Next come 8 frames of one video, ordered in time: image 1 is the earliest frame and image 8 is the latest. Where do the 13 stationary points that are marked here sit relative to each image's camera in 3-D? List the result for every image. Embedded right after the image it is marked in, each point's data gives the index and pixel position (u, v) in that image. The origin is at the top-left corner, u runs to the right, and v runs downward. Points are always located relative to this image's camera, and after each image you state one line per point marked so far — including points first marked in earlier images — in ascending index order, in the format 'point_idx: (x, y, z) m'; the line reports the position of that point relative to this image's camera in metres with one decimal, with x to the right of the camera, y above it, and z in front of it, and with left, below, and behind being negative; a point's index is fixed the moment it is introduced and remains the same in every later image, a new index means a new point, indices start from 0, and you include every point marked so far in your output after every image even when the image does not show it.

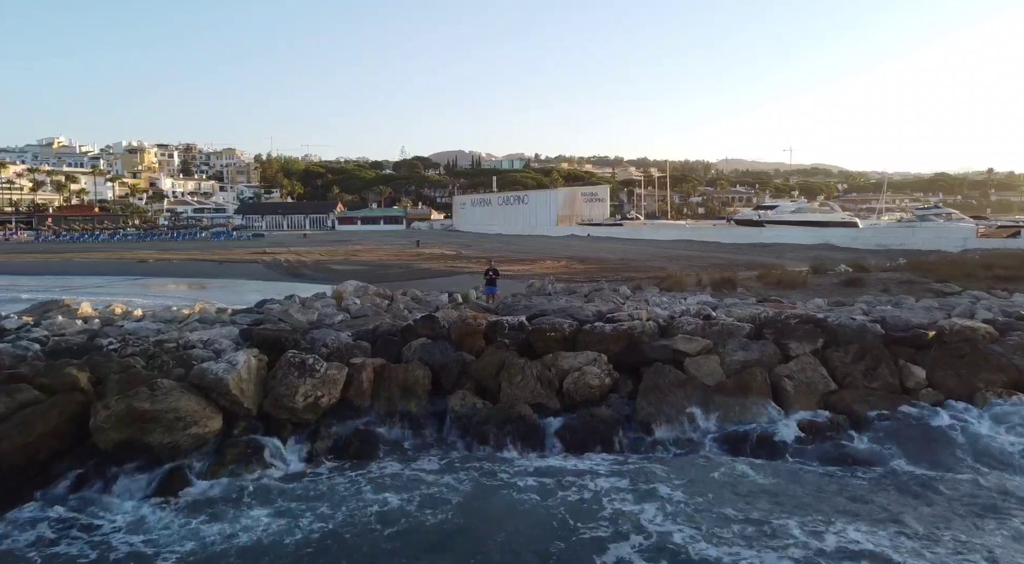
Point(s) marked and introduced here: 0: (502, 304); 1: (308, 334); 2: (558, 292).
0: (-0.2, -0.5, +16.5) m
1: (-3.6, -0.9, +13.3) m
2: (+1.2, -0.4, +19.7) m
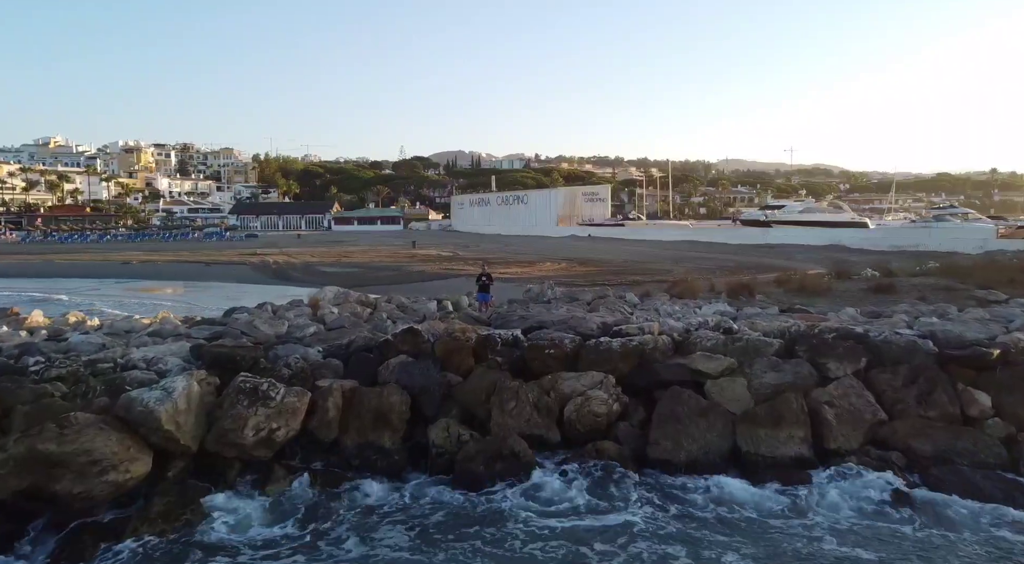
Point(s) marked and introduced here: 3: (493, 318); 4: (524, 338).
0: (-0.3, -0.6, +14.9) m
1: (-3.7, -1.1, +11.6) m
2: (+1.1, -0.6, +18.0) m
3: (-0.4, -0.7, +14.3) m
4: (+0.2, -0.9, +11.8) m
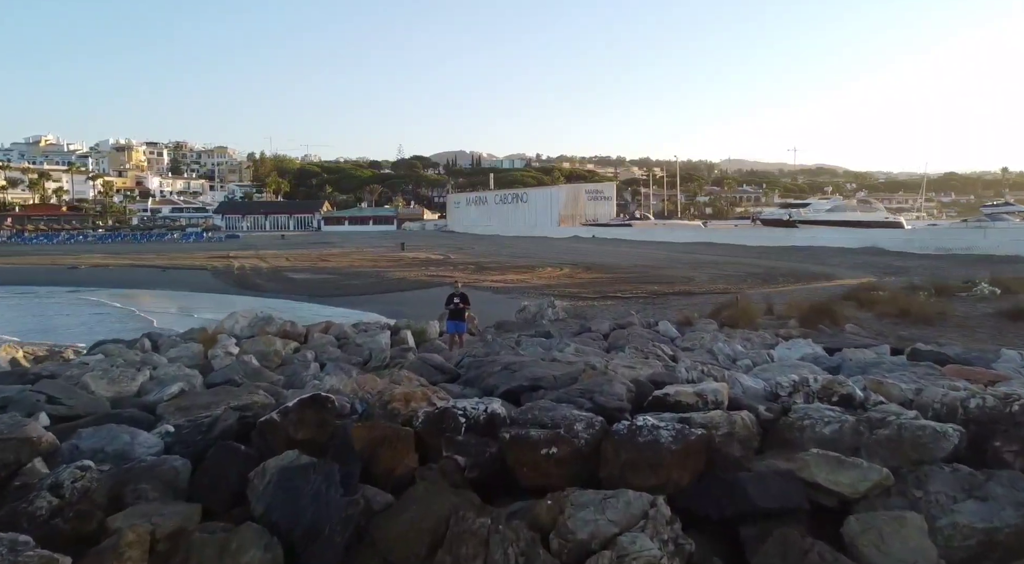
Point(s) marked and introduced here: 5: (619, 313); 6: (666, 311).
0: (-0.5, -1.0, +10.0) m
1: (-3.9, -1.4, +6.7) m
2: (+0.9, -0.9, +13.2) m
3: (-0.6, -1.1, +9.5) m
4: (-0.1, -1.2, +7.0) m
5: (+2.1, -0.8, +15.2) m
6: (+3.0, -0.7, +14.6) m
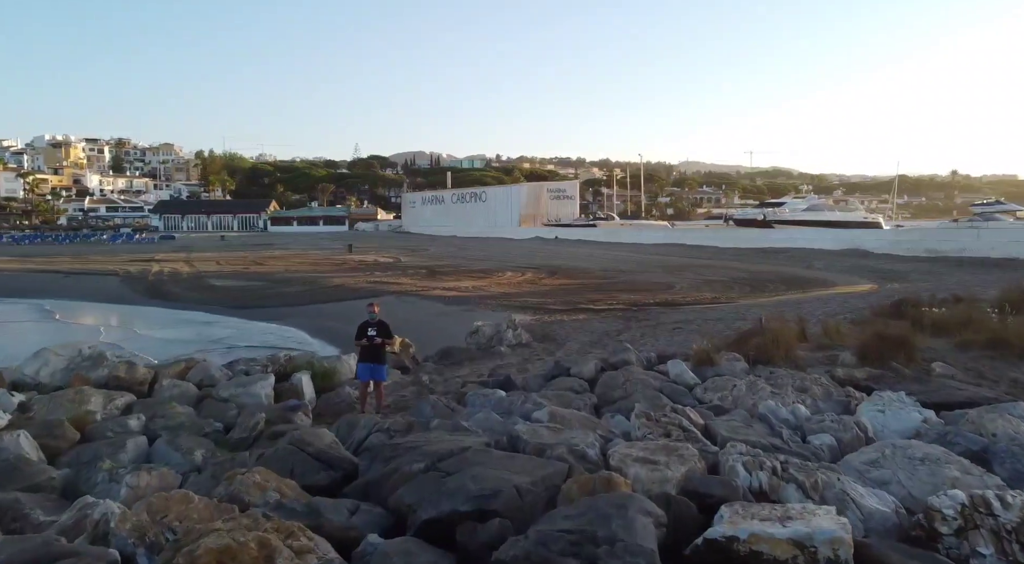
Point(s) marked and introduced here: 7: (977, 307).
0: (-1.1, -1.2, +6.3) m
1: (-4.3, -1.6, +2.8) m
2: (+0.2, -1.1, +9.5) m
3: (-1.1, -1.3, +5.7) m
4: (-0.4, -1.4, +3.2) m
5: (+1.3, -1.1, +11.6) m
6: (+2.3, -0.9, +11.1) m
7: (+7.6, -0.4, +12.3) m
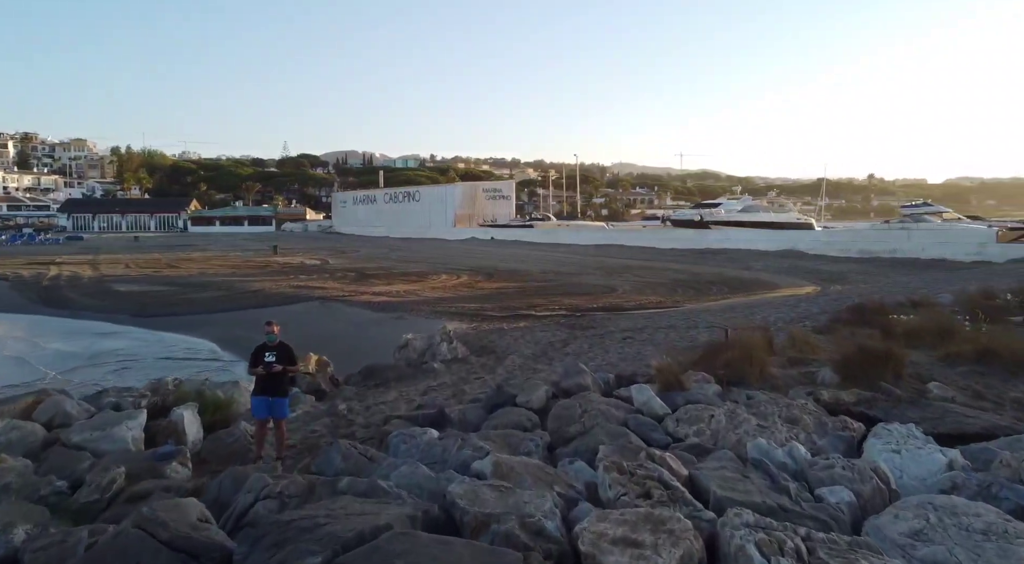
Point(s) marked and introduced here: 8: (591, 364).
0: (-1.5, -1.3, +4.8) m
1: (-4.4, -1.7, +1.1) m
2: (-0.5, -1.2, +8.1) m
3: (-1.5, -1.4, +4.2) m
4: (-0.6, -1.5, +1.8) m
5: (+0.5, -1.2, +10.2) m
6: (+1.4, -1.0, +9.9) m
7: (+6.6, -0.5, +11.5) m
8: (+1.0, -1.1, +9.7) m
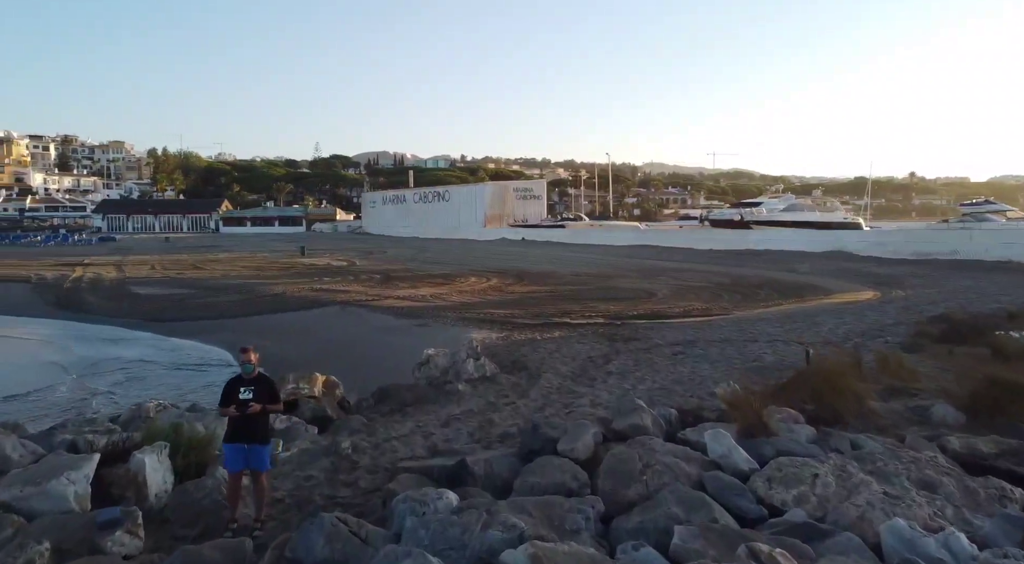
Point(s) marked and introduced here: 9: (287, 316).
0: (-1.3, -1.4, +3.4) m
1: (-4.3, -1.9, -0.2) m
2: (-0.2, -1.3, +6.7) m
3: (-1.3, -1.5, +2.8) m
4: (-0.5, -1.6, +0.4) m
5: (+0.9, -1.3, +8.8) m
6: (+1.8, -1.1, +8.4) m
7: (+7.1, -0.6, +9.8) m
8: (+1.4, -1.2, +8.2) m
9: (-6.0, -0.9, +20.0) m
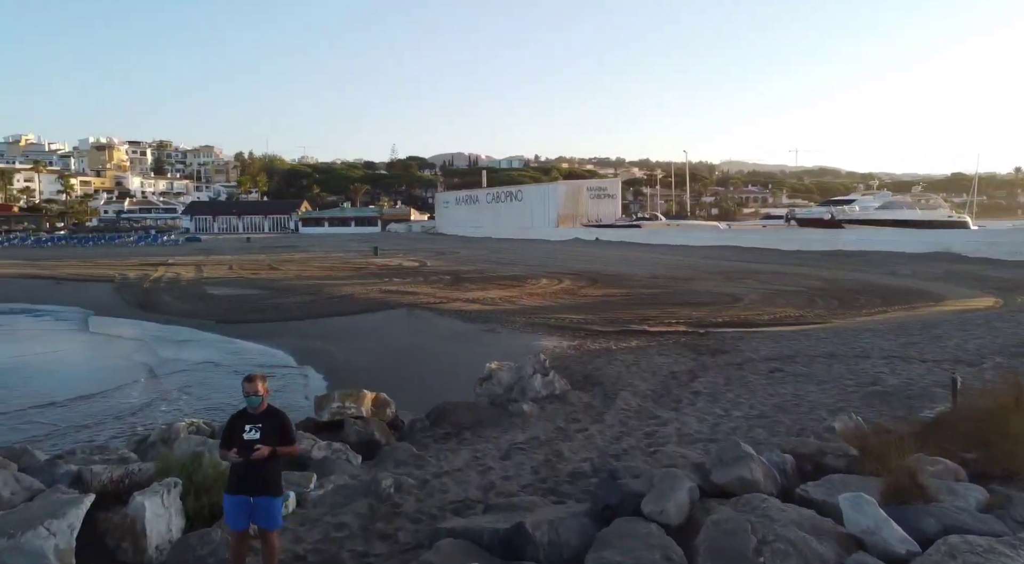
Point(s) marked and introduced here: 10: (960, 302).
0: (-1.1, -1.5, +2.4) m
1: (-4.5, -1.9, -0.9) m
2: (+0.3, -1.4, +5.5) m
3: (-1.1, -1.6, +1.8) m
4: (-0.6, -1.7, -0.7) m
5: (+1.6, -1.4, +7.5) m
6: (+2.5, -1.2, +7.0) m
7: (+7.9, -0.7, +7.9) m
8: (+2.1, -1.2, +6.9) m
9: (-4.1, -0.9, +19.3) m
10: (+10.9, -0.5, +18.1) m
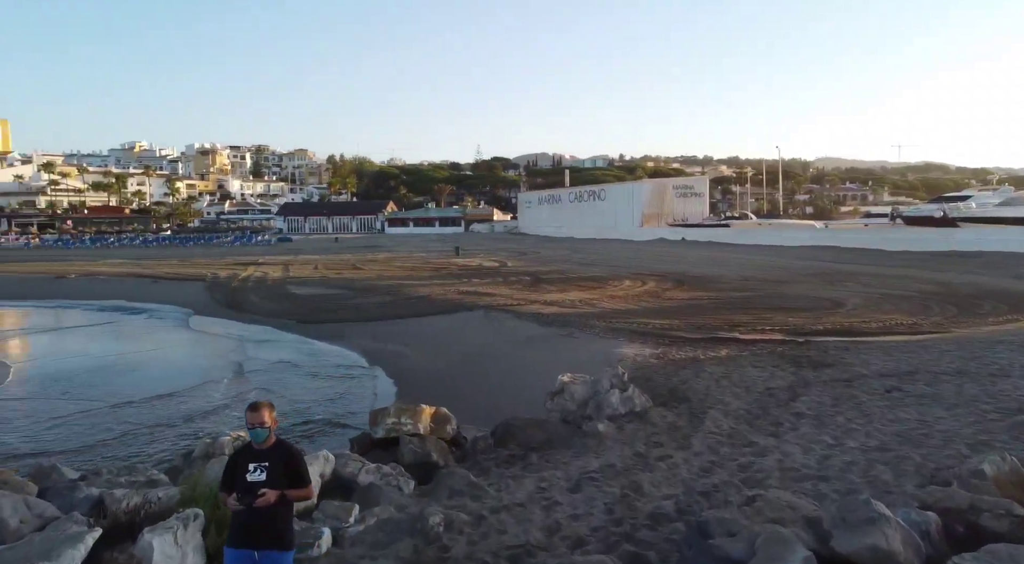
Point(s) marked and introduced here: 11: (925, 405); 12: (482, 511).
0: (-1.0, -1.5, +1.6) m
1: (-4.7, -1.9, -1.2) m
2: (+0.8, -1.5, +4.6) m
3: (-1.1, -1.6, +1.1) m
4: (-0.9, -1.8, -1.5) m
5: (+2.2, -1.4, +6.5) m
6: (+3.1, -1.3, +5.8) m
7: (+8.5, -0.8, +6.2) m
8: (+2.7, -1.3, +5.8) m
9: (-2.1, -1.0, +18.8) m
10: (+12.6, -0.6, +16.0) m
11: (+4.1, -1.2, +7.5) m
12: (-0.2, -1.6, +5.3) m
